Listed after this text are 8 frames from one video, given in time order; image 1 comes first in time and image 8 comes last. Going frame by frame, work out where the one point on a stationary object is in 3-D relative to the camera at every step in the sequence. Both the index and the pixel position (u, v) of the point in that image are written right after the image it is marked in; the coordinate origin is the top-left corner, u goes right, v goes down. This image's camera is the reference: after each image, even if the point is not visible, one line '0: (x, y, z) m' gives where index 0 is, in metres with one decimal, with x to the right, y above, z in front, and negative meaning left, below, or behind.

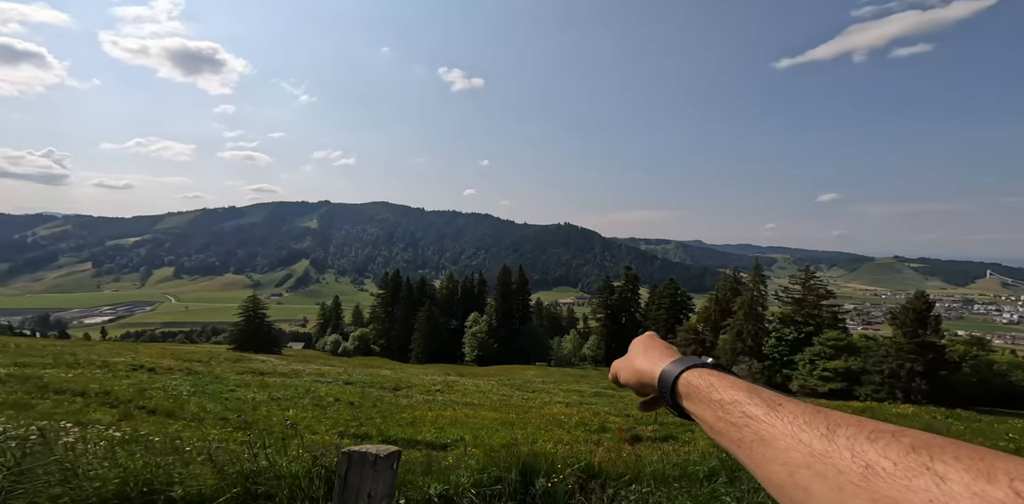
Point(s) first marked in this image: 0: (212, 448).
0: (-5.3, -3.7, +9.9) m
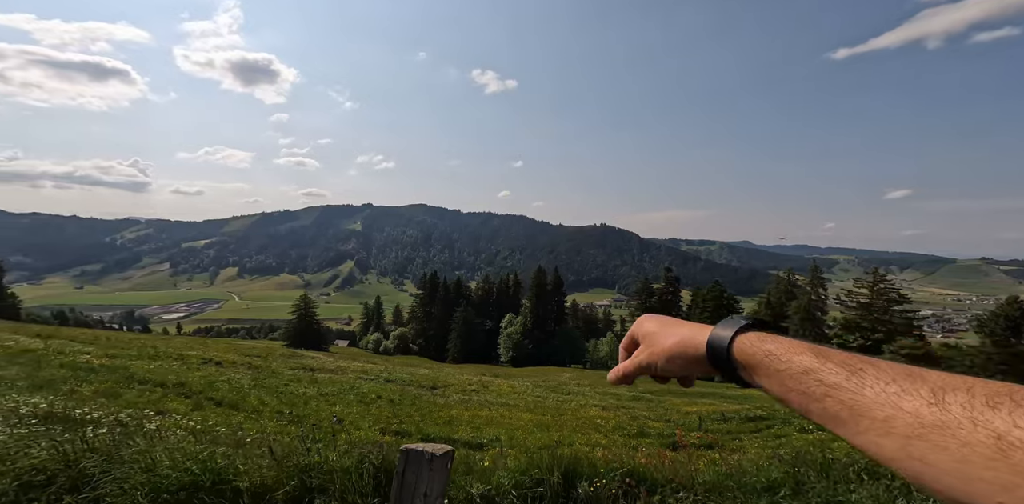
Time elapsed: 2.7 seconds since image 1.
0: (-4.6, -3.7, +10.4) m
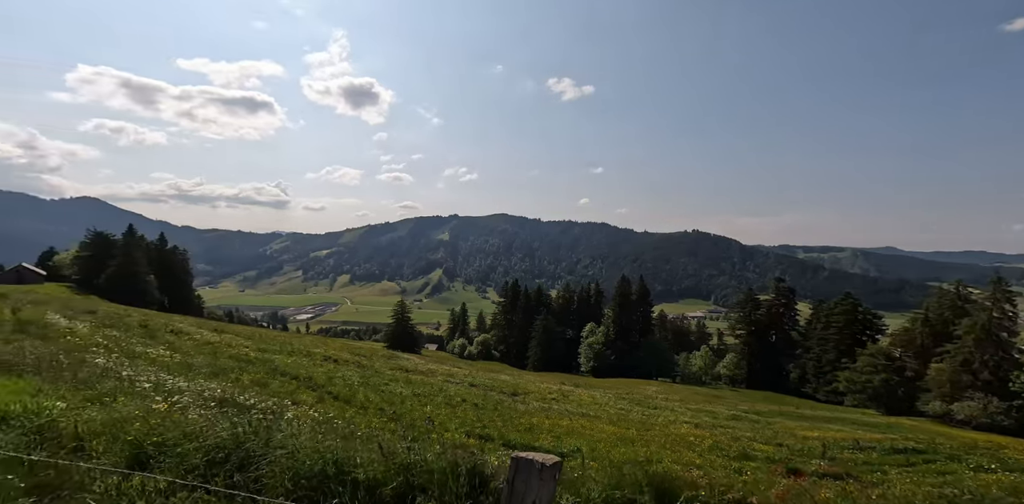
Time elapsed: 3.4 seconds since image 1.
0: (-2.9, -3.9, +11.5) m
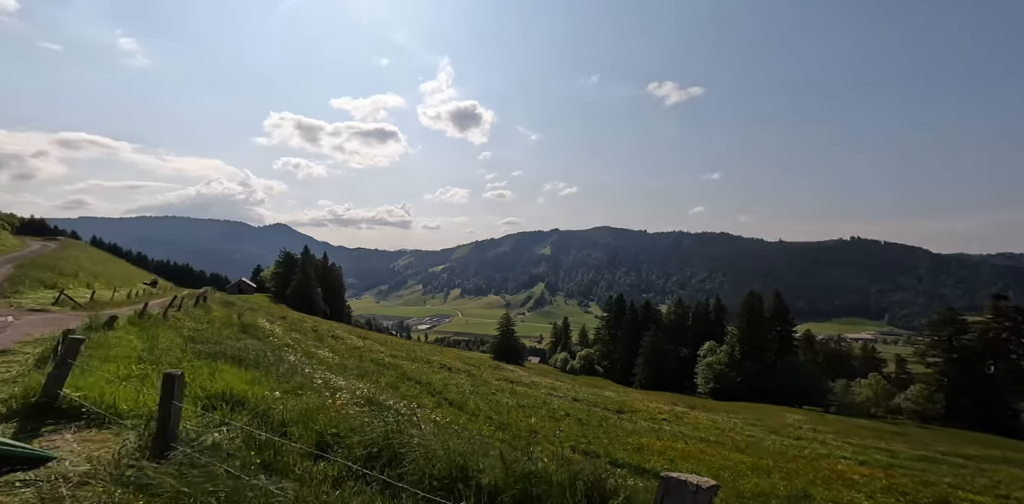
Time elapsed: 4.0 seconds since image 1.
0: (-0.6, -4.2, +11.2) m
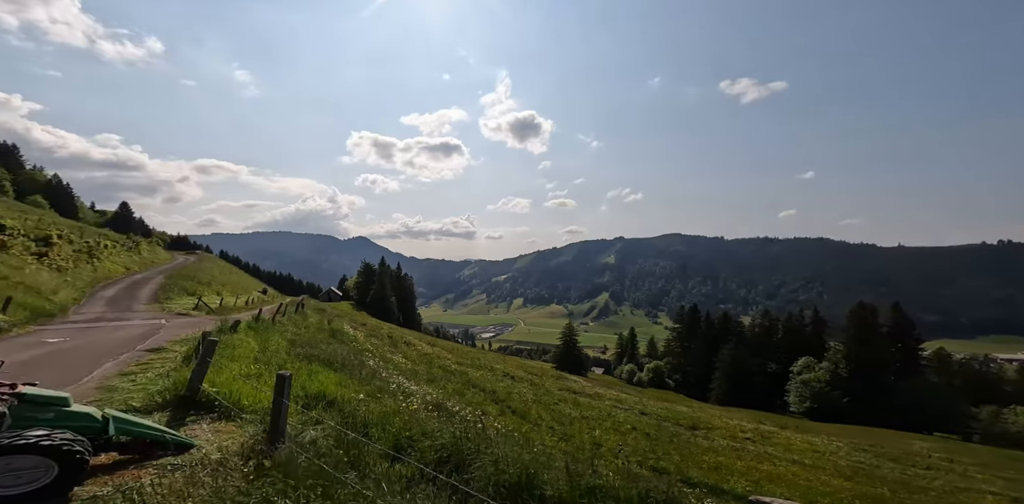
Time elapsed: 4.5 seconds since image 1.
0: (+0.8, -4.4, +10.6) m
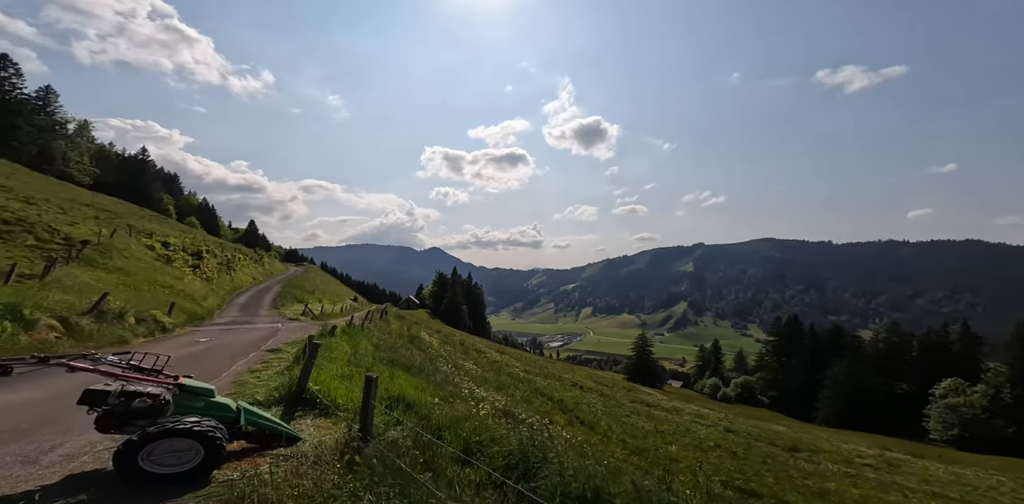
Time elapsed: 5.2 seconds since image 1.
0: (+2.5, -4.5, +9.6) m
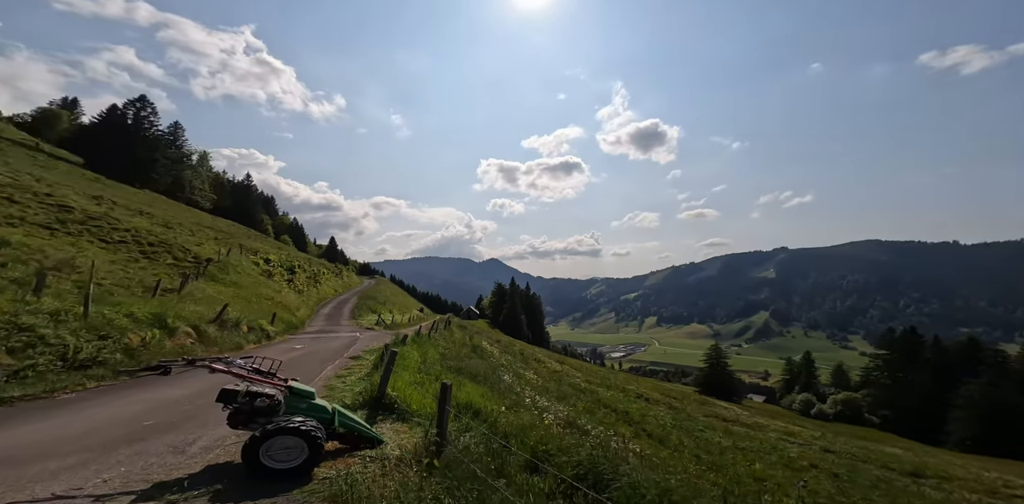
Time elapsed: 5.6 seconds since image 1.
0: (+4.8, -4.7, +10.4) m
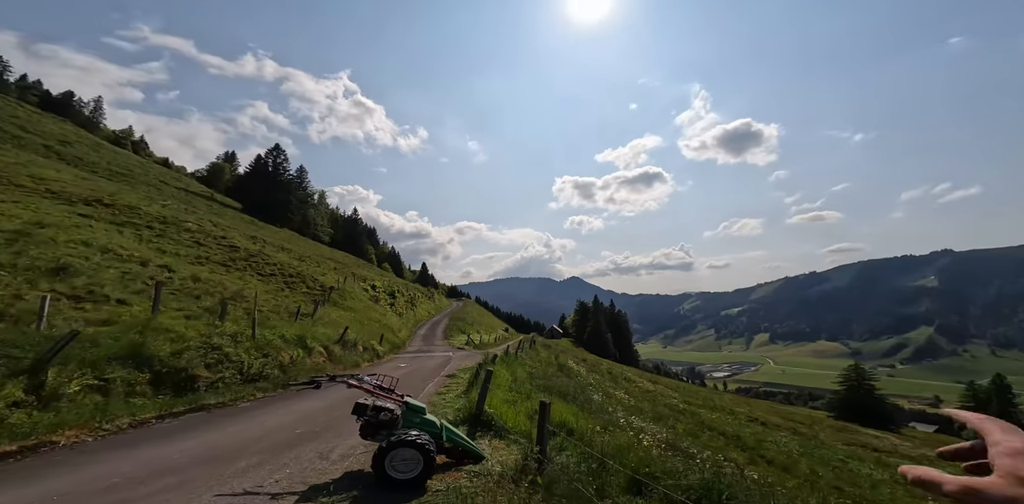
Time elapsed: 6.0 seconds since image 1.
0: (+8.6, -4.8, +5.5) m
